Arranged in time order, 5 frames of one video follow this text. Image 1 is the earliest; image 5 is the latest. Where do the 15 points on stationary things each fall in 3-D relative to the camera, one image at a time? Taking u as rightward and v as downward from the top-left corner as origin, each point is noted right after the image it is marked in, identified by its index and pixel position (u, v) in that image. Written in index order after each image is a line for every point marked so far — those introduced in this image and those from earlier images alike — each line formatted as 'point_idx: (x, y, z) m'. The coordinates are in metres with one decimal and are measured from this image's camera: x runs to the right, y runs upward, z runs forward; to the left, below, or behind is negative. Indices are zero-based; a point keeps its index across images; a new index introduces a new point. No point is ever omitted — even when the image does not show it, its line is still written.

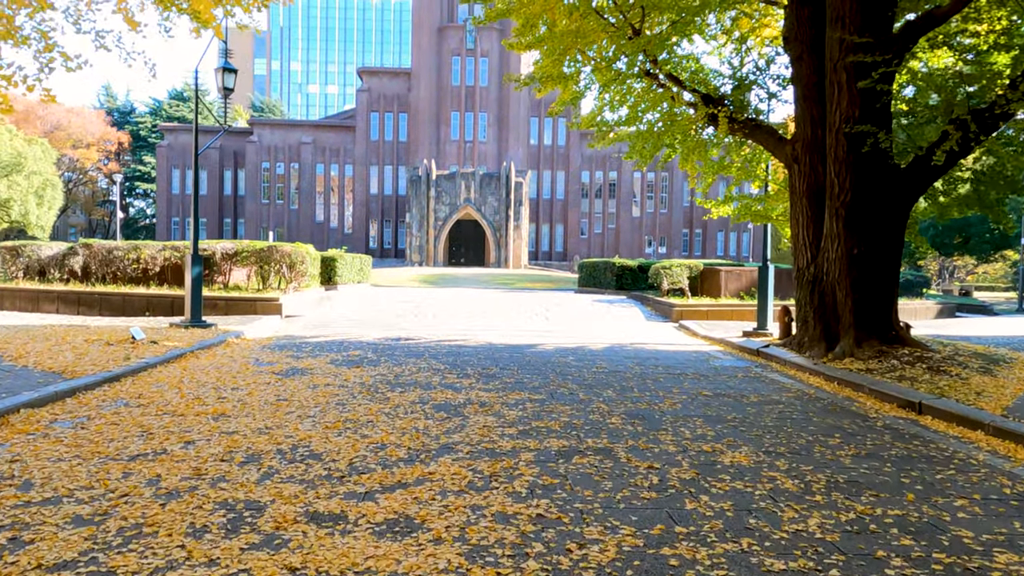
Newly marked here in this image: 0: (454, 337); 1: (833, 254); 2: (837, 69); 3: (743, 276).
0: (-0.9, -0.8, +12.3) m
1: (+4.4, +0.5, +10.4) m
2: (+4.4, +2.9, +10.2) m
3: (+5.8, +0.3, +19.2) m
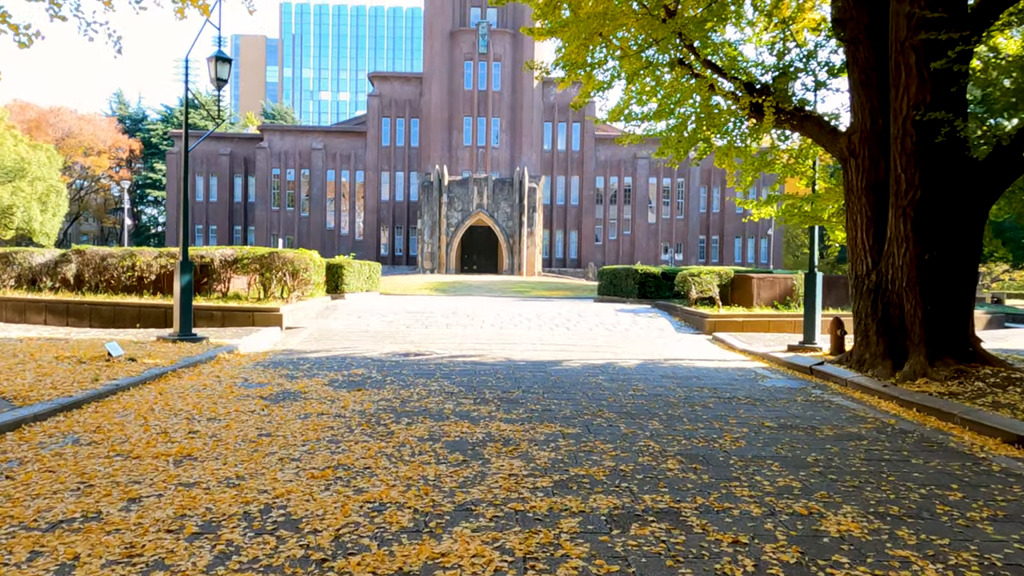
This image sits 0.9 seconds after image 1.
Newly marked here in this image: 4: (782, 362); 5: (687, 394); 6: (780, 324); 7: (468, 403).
0: (-0.6, -1.0, +11.1) m
1: (+4.7, +0.3, +9.2) m
2: (+4.6, +2.8, +9.0) m
3: (+6.2, +0.1, +17.9) m
4: (+3.9, -1.1, +10.9) m
5: (+1.9, -1.1, +8.0) m
6: (+5.4, -0.7, +15.1) m
7: (-0.4, -1.1, +7.1) m
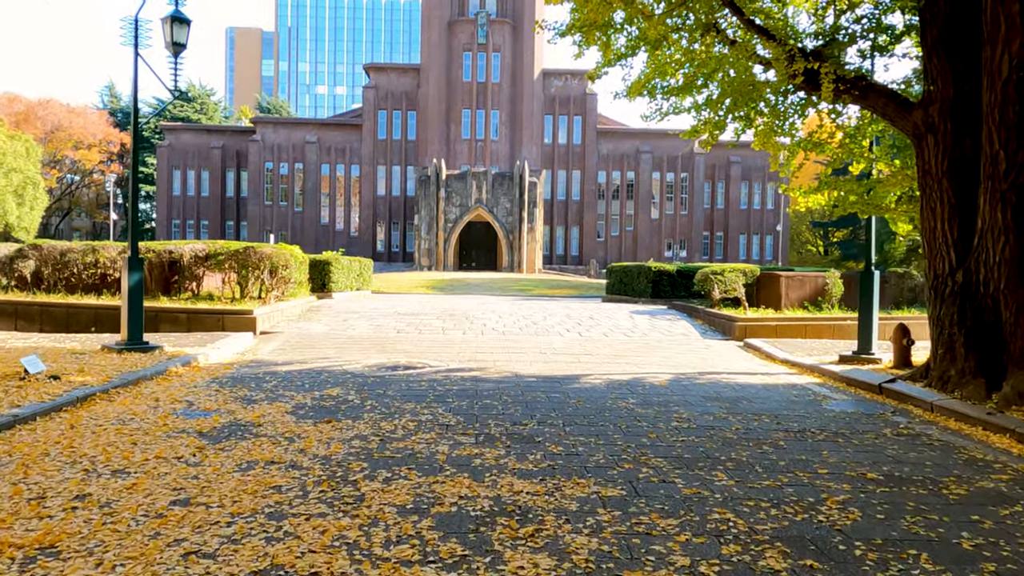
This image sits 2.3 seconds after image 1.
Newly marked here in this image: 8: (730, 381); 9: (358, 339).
0: (-0.6, -1.0, +9.4) m
1: (+4.8, +0.3, +7.5) m
2: (+4.7, +2.8, +7.3) m
3: (+6.3, +0.1, +16.2) m
4: (+4.0, -1.1, +9.2) m
5: (+1.9, -1.1, +6.3) m
6: (+5.4, -0.7, +13.4) m
7: (-0.3, -1.1, +5.4) m
8: (+2.6, -1.1, +8.9) m
9: (-2.4, -0.8, +12.0) m
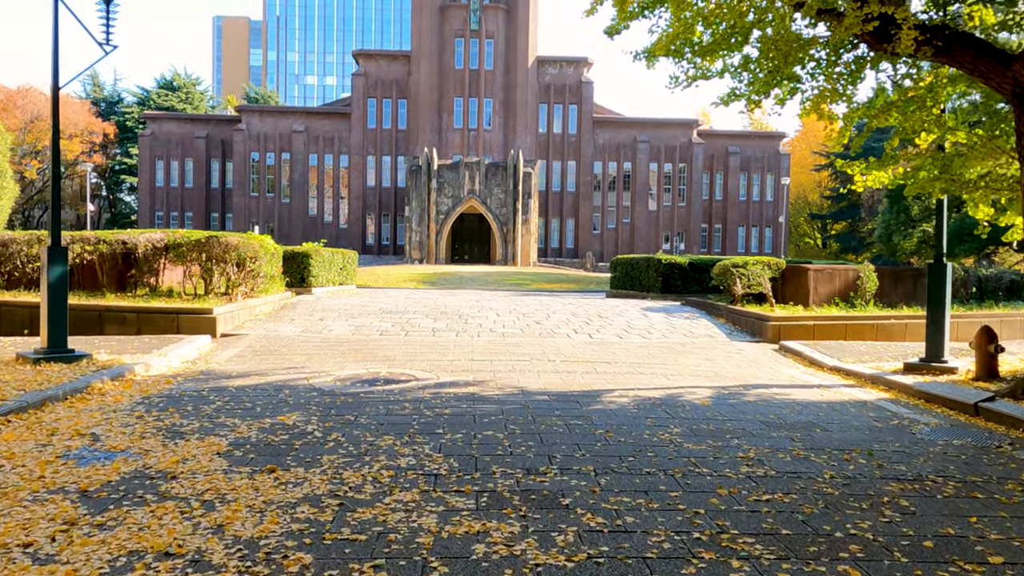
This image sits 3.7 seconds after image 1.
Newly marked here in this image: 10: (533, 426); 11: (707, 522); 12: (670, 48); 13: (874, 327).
0: (-0.5, -0.9, +7.8) m
1: (+4.9, +0.3, +5.8) m
2: (+4.8, +2.8, +5.6) m
3: (+6.3, +0.2, +14.6) m
4: (+4.0, -1.0, +7.6) m
5: (+2.0, -1.1, +4.7) m
6: (+5.4, -0.6, +11.8) m
7: (-0.2, -1.1, +3.7) m
8: (+2.6, -1.0, +7.2) m
9: (-2.4, -0.7, +10.3) m
10: (+0.1, -1.0, +5.7) m
11: (+1.0, -1.1, +3.7) m
12: (+2.0, +3.1, +9.7) m
13: (+5.7, -0.6, +11.8) m
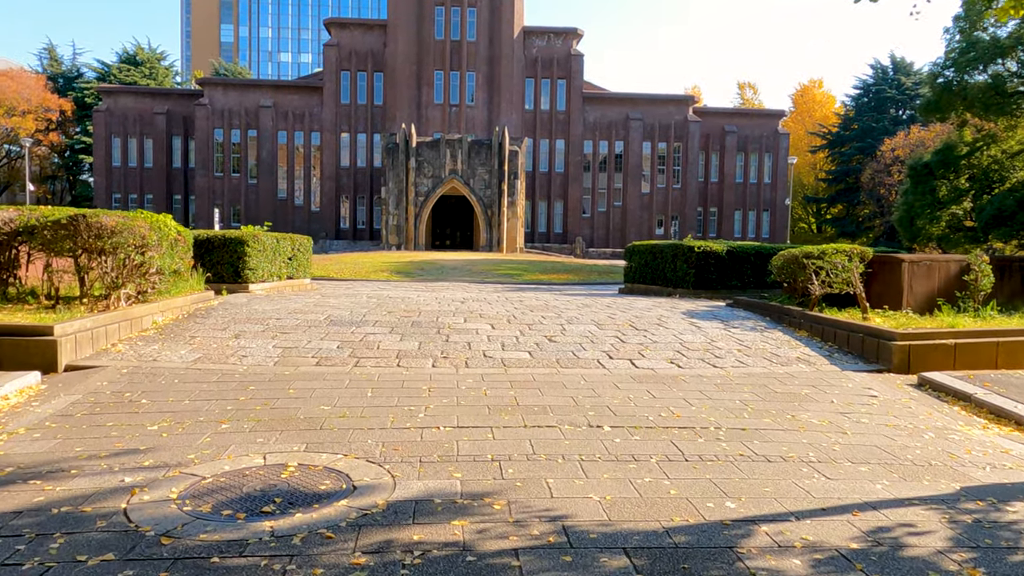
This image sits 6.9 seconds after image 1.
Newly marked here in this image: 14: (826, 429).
0: (-0.4, -1.0, +4.0) m
1: (+5.0, +0.2, +2.2) m
2: (+5.0, +2.7, +1.9) m
3: (+6.2, +0.2, +11.0) m
4: (+4.2, -1.1, +4.0) m
5: (+2.2, -1.3, +1.0) m
6: (+5.5, -0.7, +8.2) m
7: (0.0, -1.3, 0.0) m
8: (+2.8, -1.2, +3.5) m
9: (-2.3, -0.8, +6.5) m
10: (+0.3, -1.2, +1.9) m
11: (+1.2, -1.3, 0.0) m
12: (+2.1, +3.0, +5.9) m
13: (+5.7, -0.6, +8.2) m
14: (+2.2, -1.0, +5.5) m
